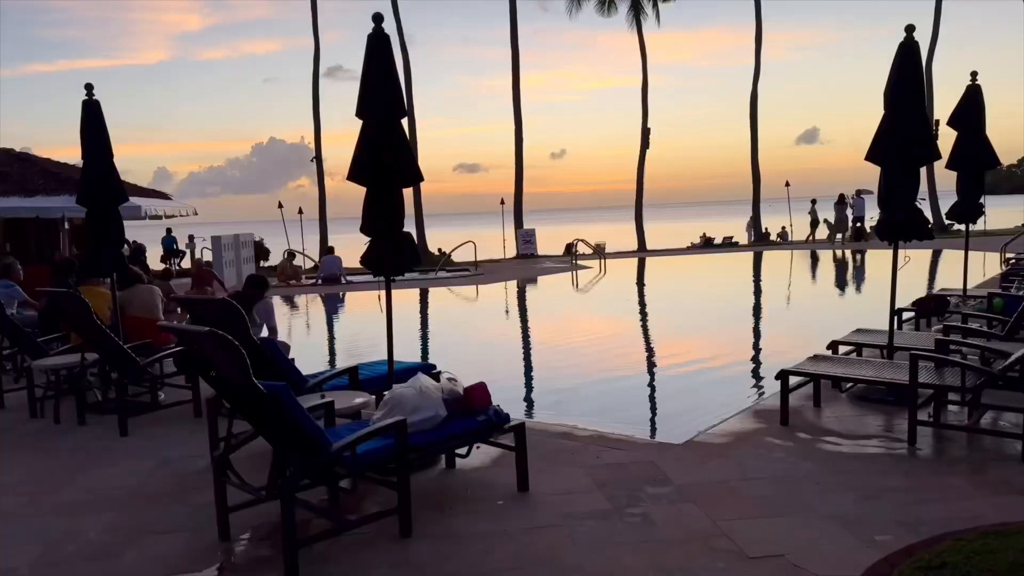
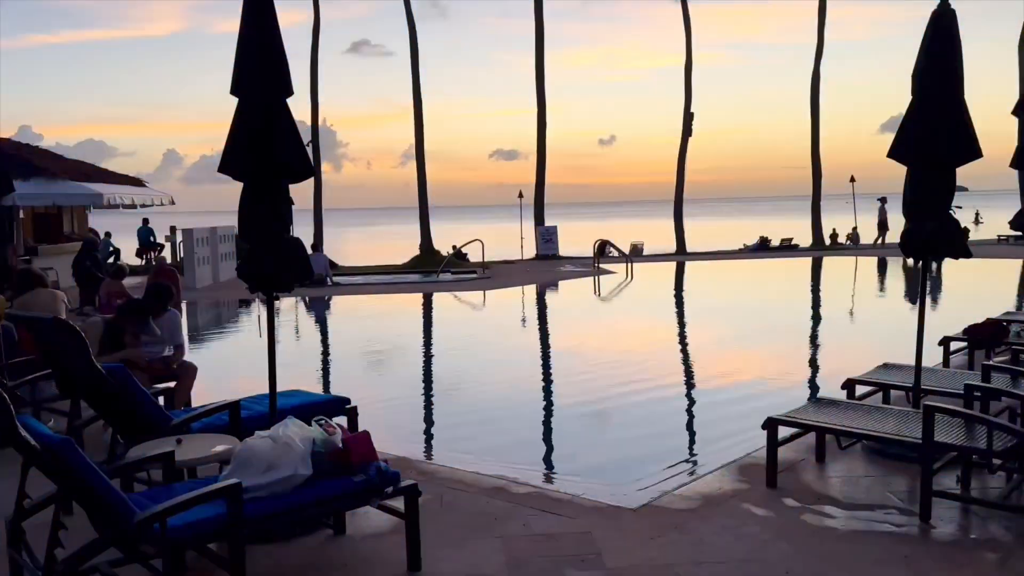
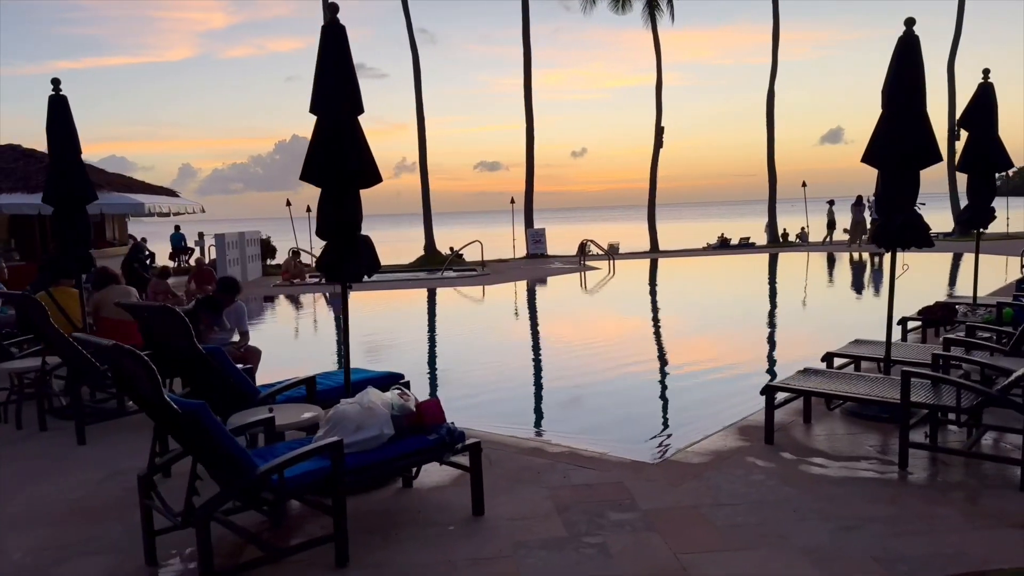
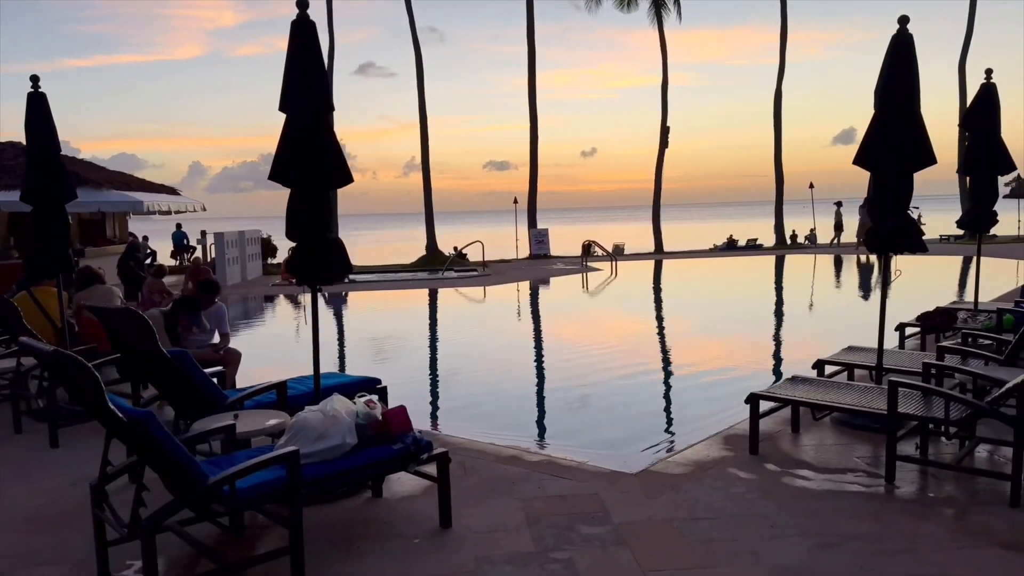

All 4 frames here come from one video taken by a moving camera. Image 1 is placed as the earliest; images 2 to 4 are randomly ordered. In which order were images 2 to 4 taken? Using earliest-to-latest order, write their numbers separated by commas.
3, 4, 2
